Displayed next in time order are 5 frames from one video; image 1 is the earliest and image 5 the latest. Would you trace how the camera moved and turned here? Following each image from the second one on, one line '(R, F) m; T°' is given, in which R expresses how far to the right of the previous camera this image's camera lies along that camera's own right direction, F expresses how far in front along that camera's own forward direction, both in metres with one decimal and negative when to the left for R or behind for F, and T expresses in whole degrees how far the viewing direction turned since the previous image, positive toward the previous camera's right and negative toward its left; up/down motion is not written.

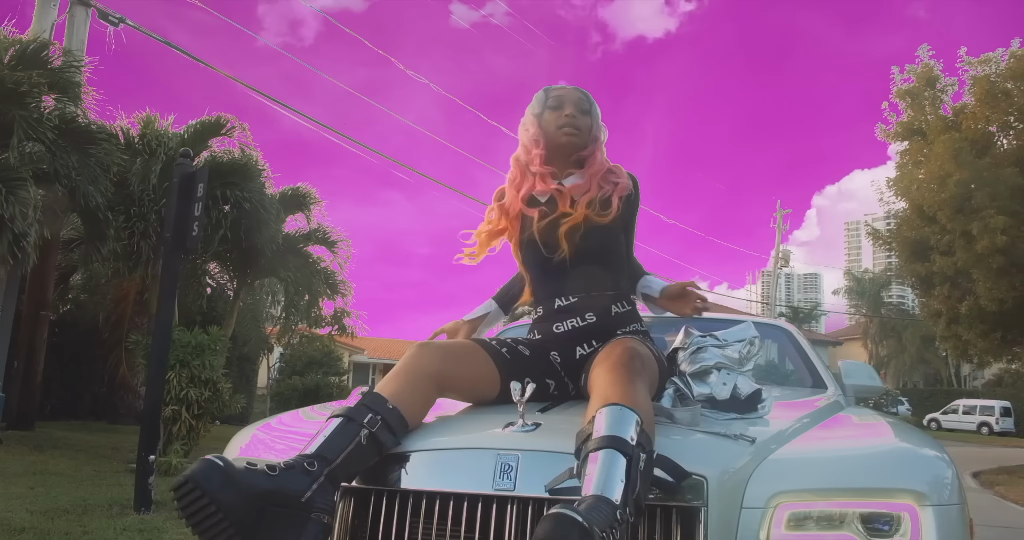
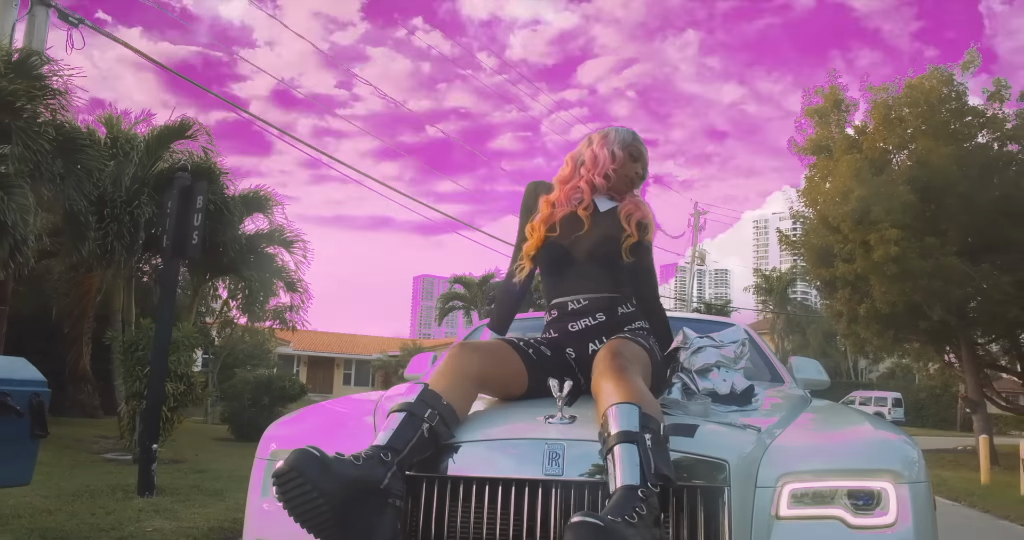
(-0.4, -0.7) m; +6°
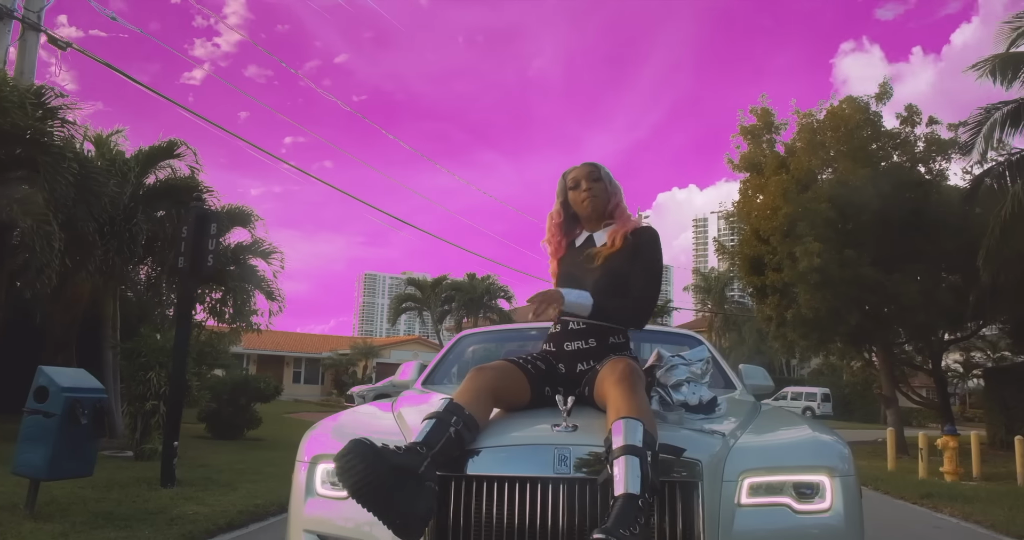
(-0.3, -1.0) m; +4°
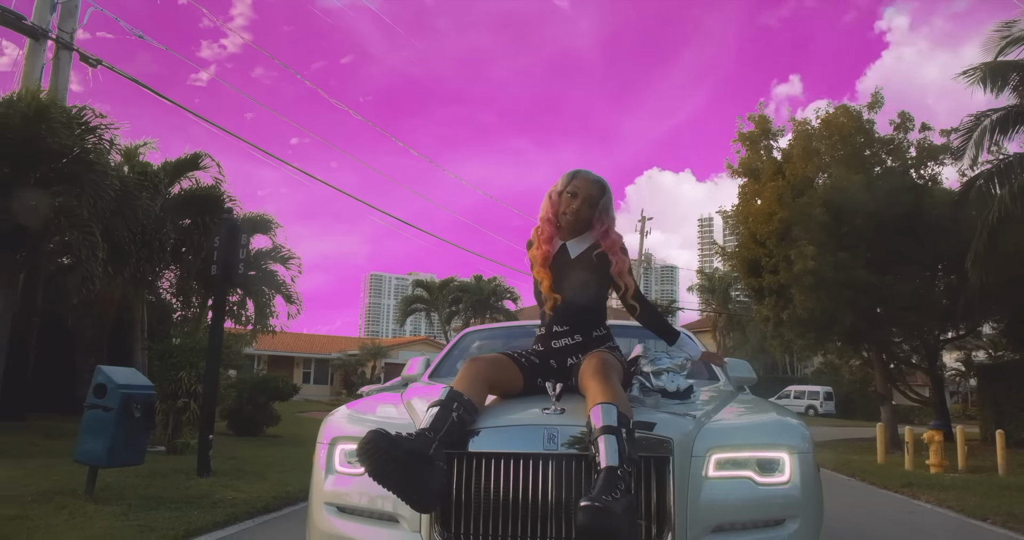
(0.0, -0.6) m; 0°
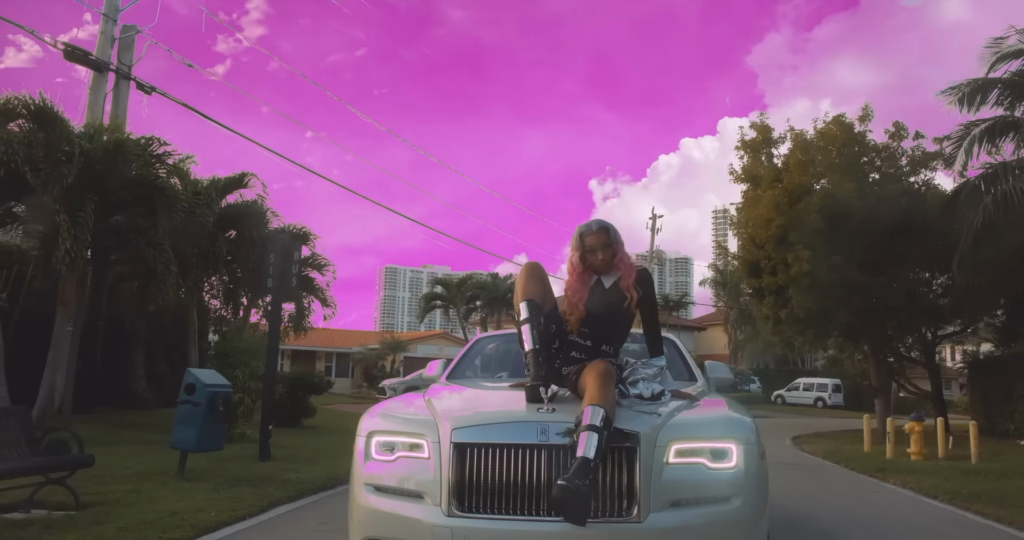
(0.0, -1.2) m; -1°
